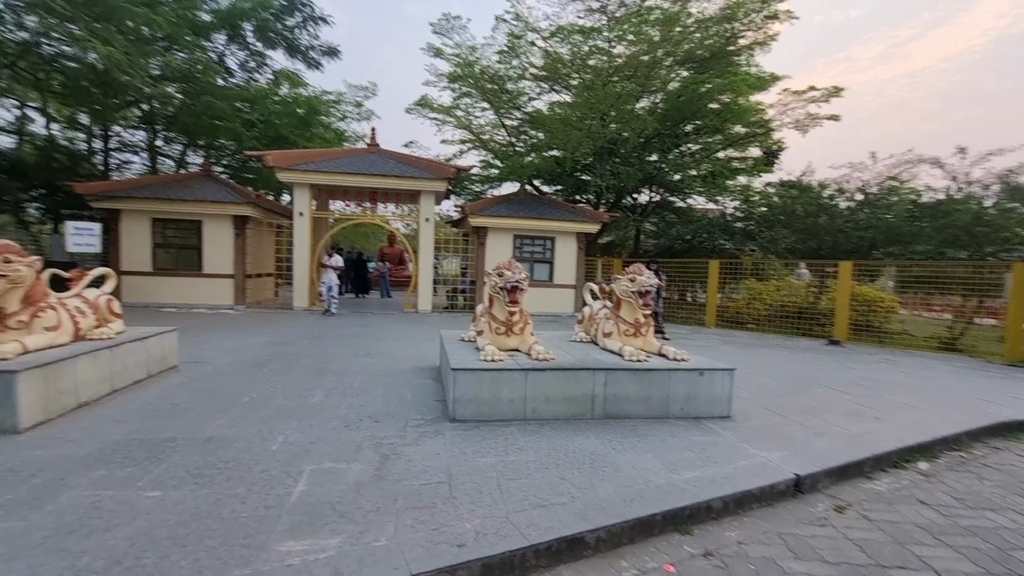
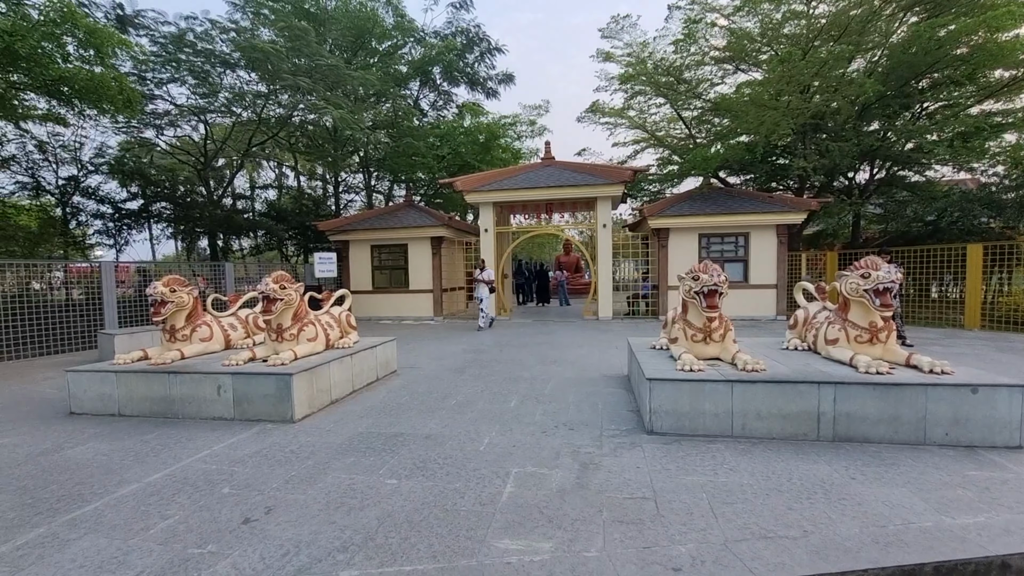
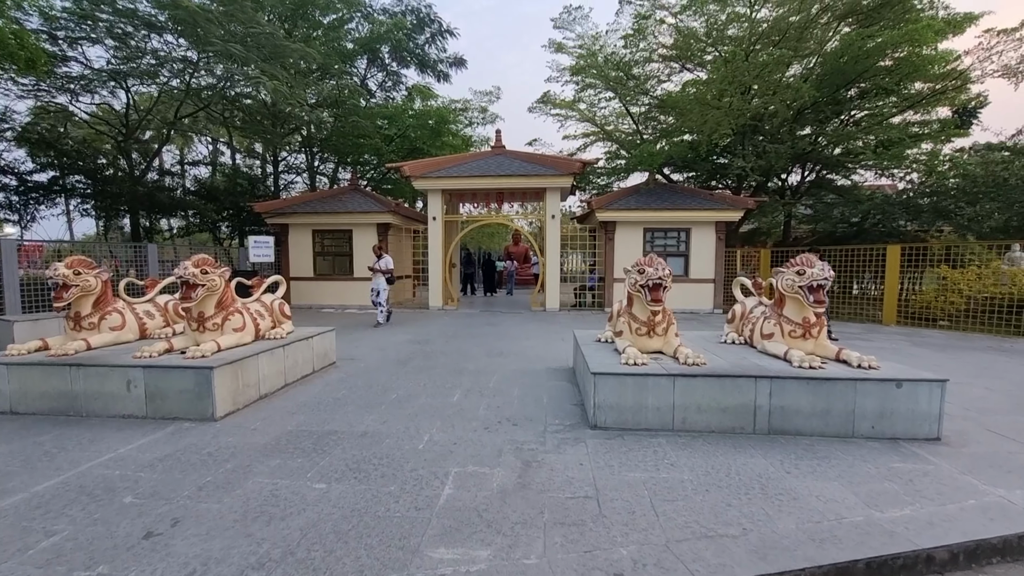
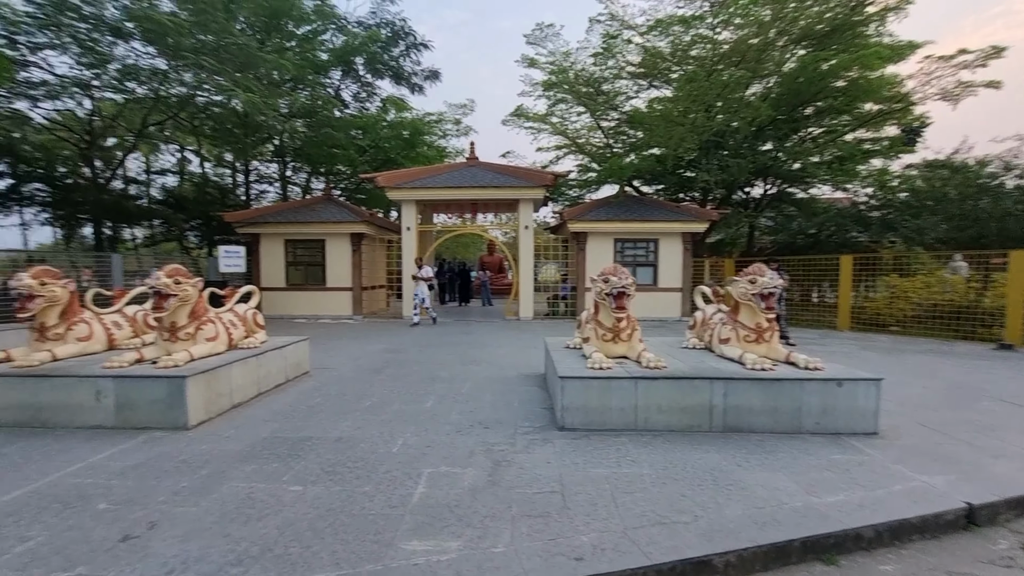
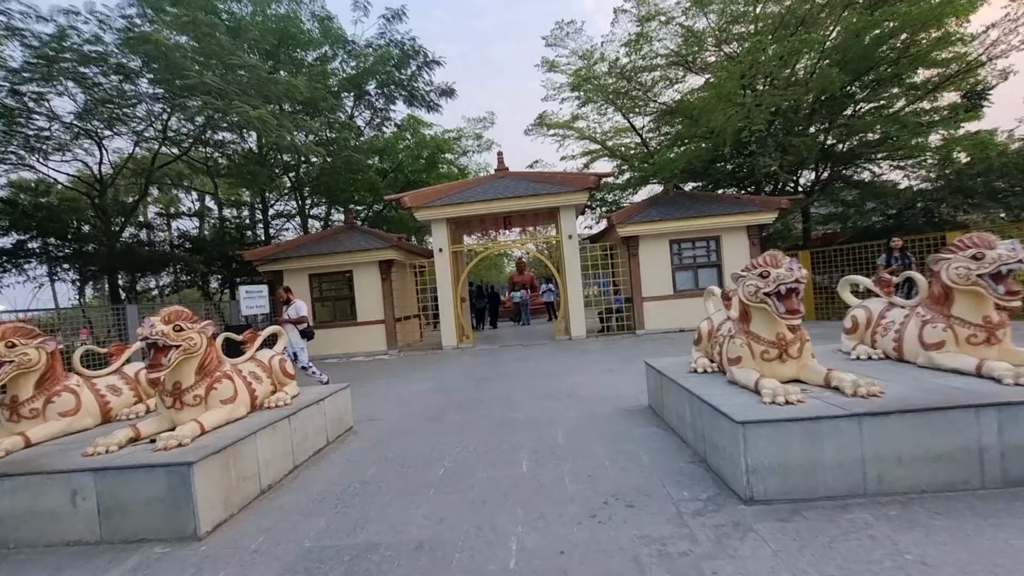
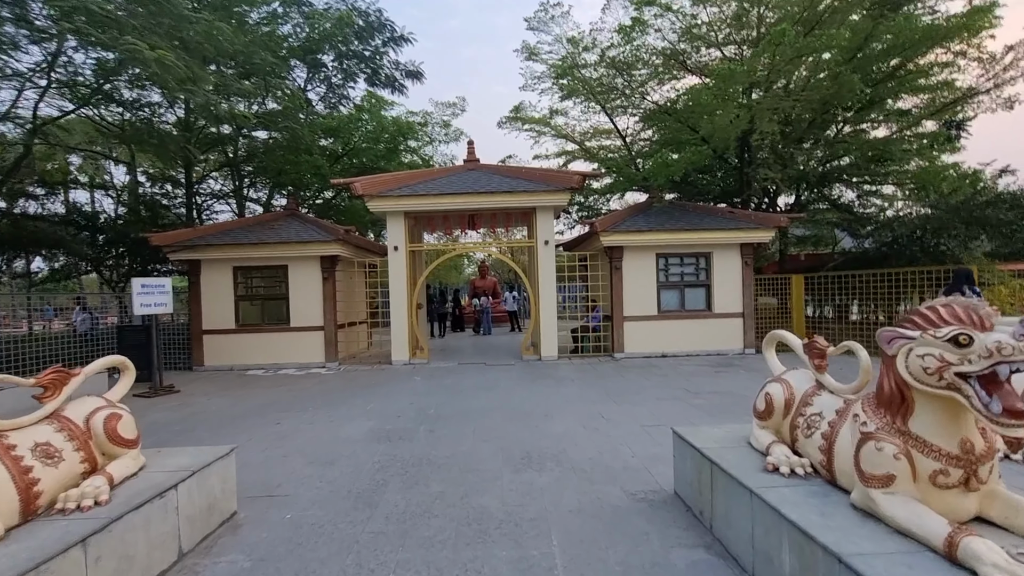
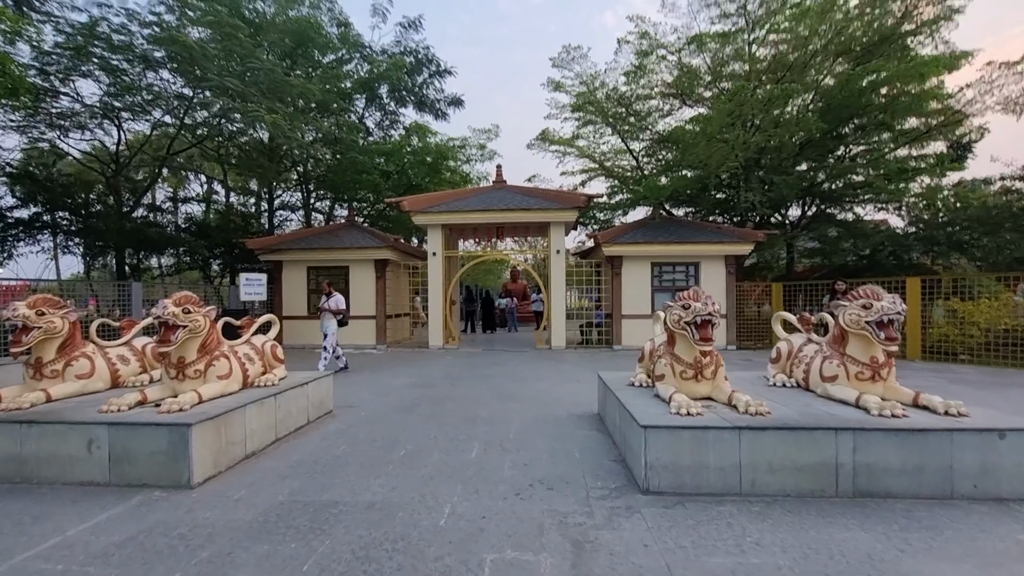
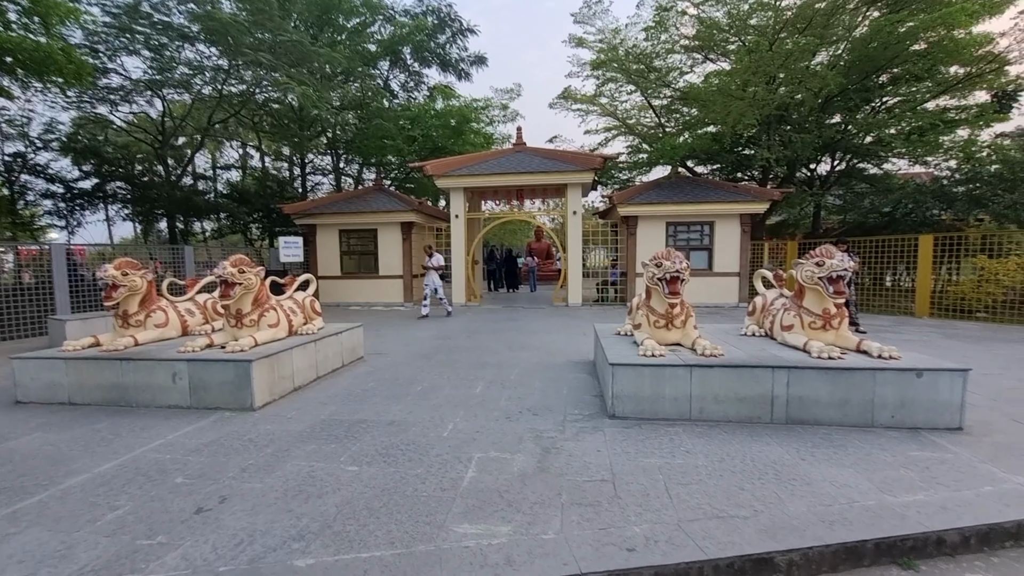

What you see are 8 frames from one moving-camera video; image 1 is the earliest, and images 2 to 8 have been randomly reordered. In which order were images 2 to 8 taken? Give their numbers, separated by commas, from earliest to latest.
4, 2, 8, 3, 7, 5, 6
